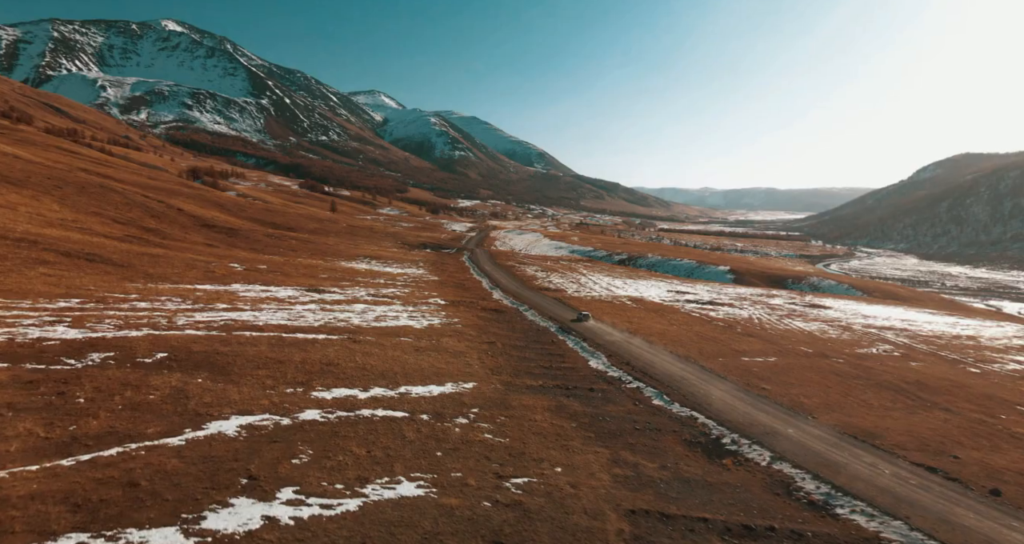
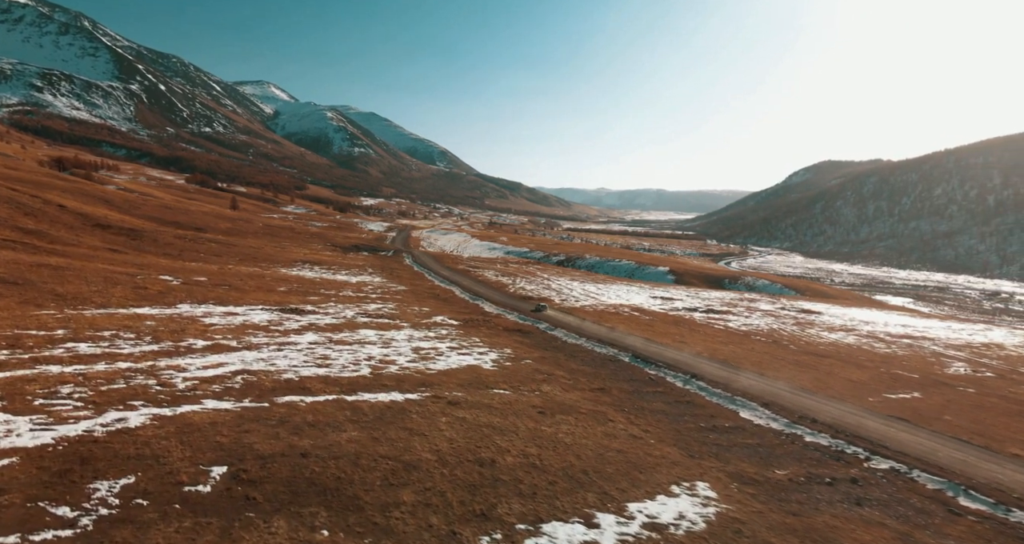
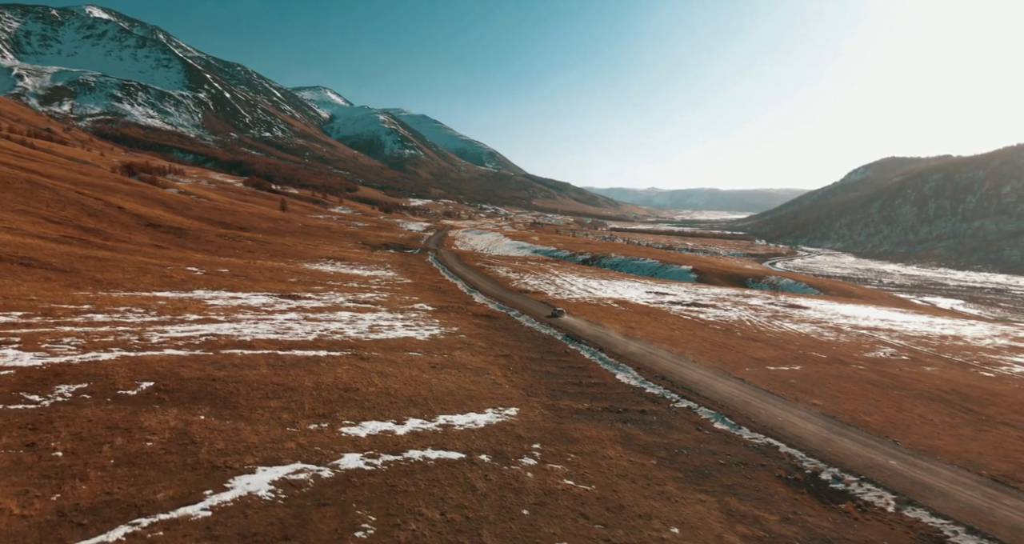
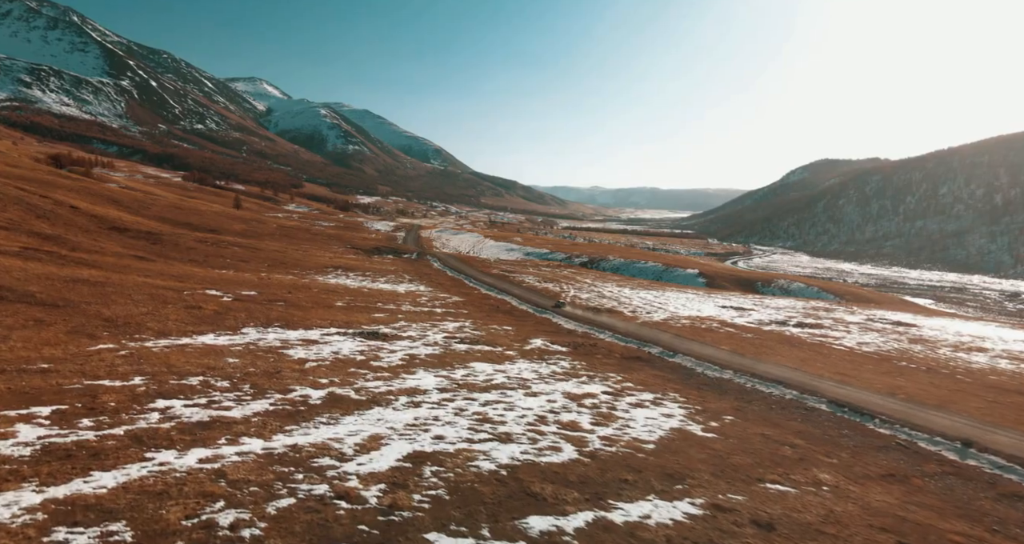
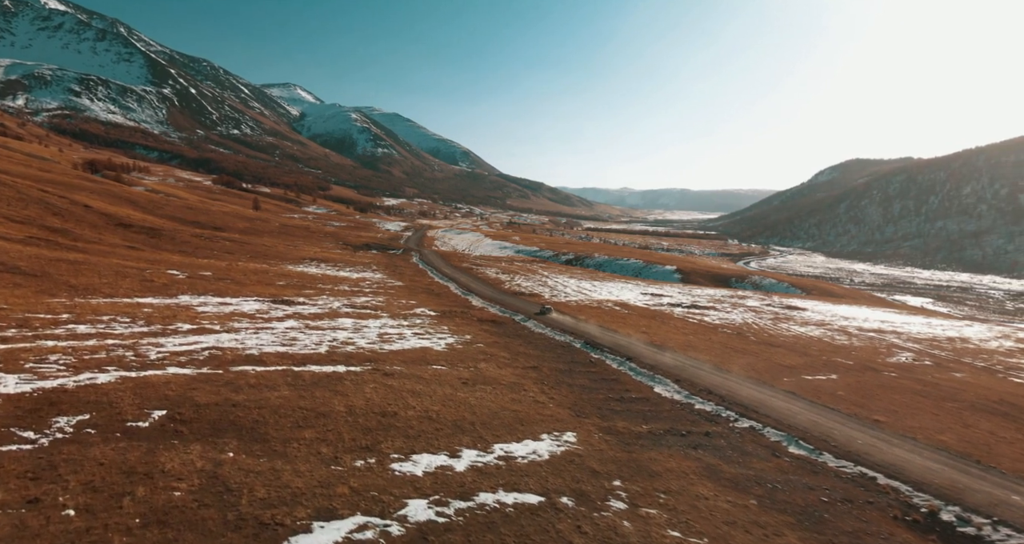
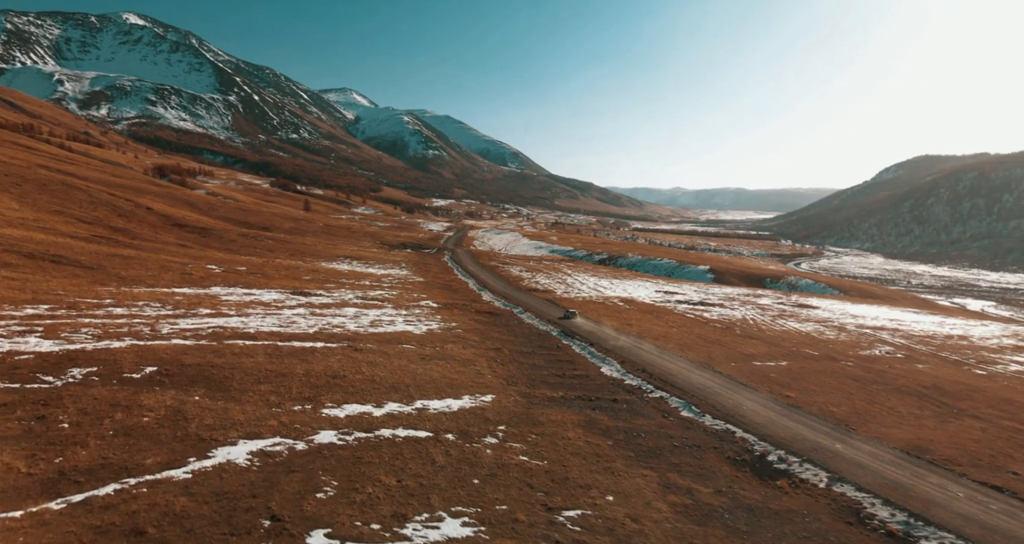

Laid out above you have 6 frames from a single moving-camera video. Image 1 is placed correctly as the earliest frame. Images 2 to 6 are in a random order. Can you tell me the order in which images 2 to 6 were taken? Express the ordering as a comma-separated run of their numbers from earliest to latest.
6, 3, 5, 2, 4
